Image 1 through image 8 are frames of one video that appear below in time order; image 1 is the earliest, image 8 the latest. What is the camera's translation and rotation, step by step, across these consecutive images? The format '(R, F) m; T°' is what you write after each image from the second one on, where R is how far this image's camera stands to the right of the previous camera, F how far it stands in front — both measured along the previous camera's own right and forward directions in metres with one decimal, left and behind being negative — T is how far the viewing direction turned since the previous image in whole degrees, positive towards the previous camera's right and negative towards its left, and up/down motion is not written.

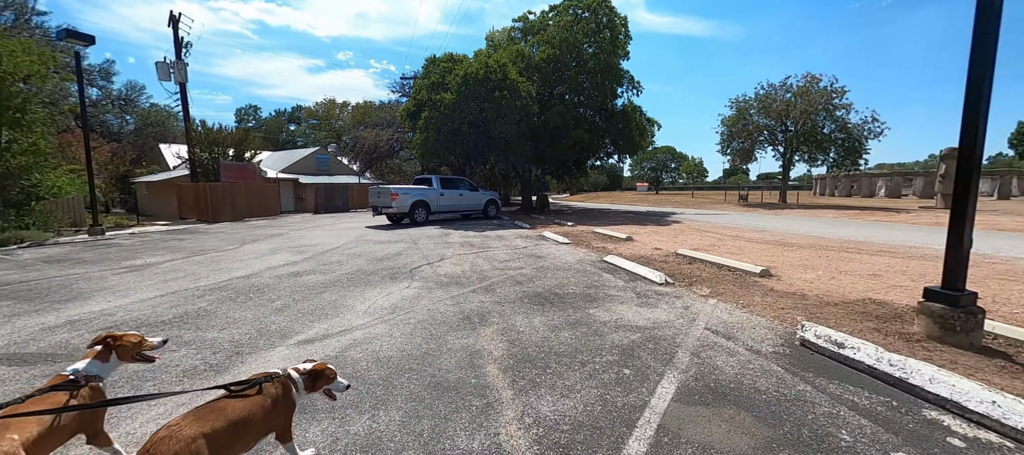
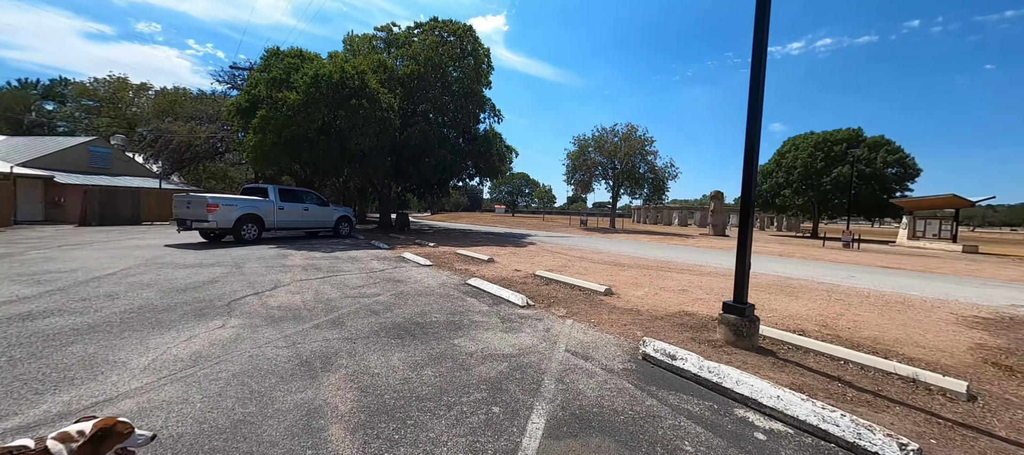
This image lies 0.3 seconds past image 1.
(0.0, +0.3) m; +21°
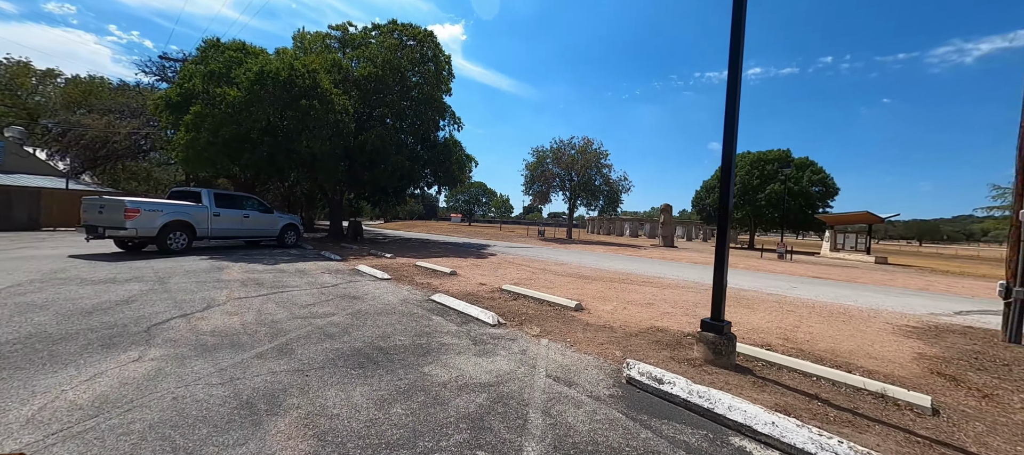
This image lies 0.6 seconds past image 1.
(-0.2, +0.3) m; +7°
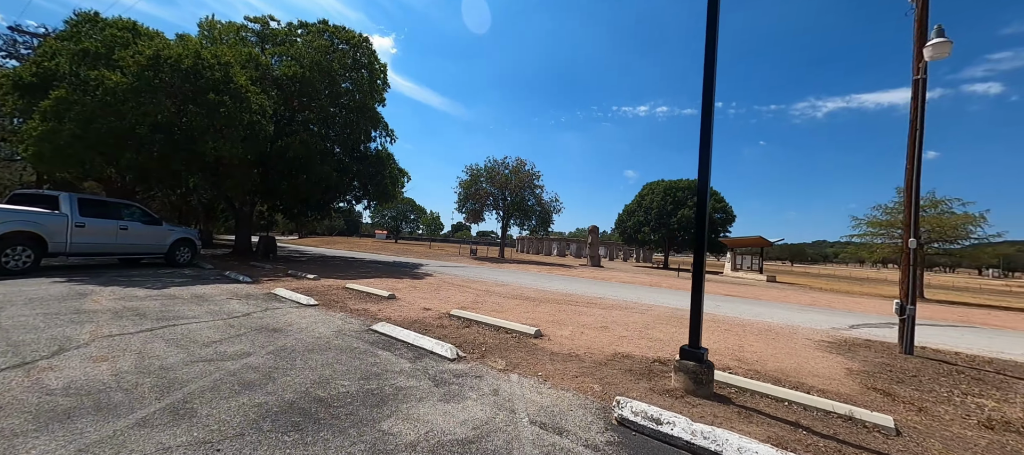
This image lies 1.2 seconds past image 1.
(-0.4, +0.5) m; +11°
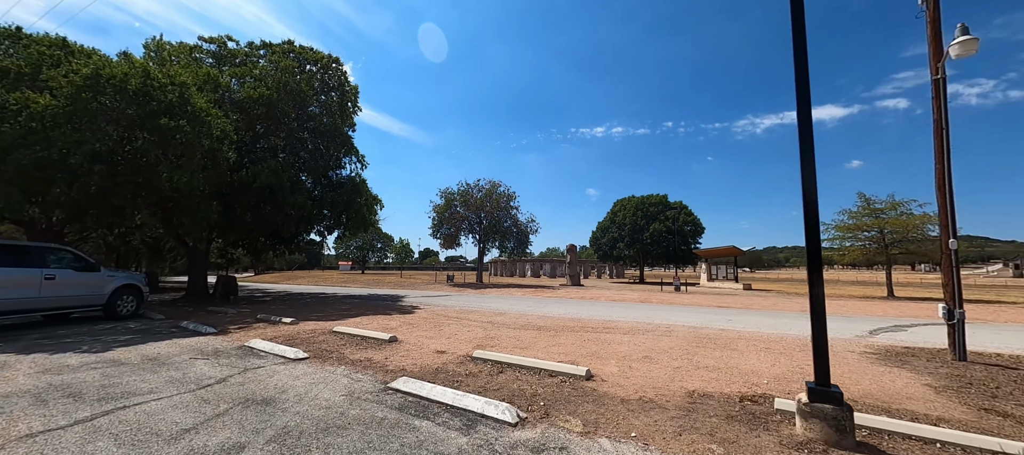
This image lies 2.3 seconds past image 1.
(-0.9, +0.8) m; +5°
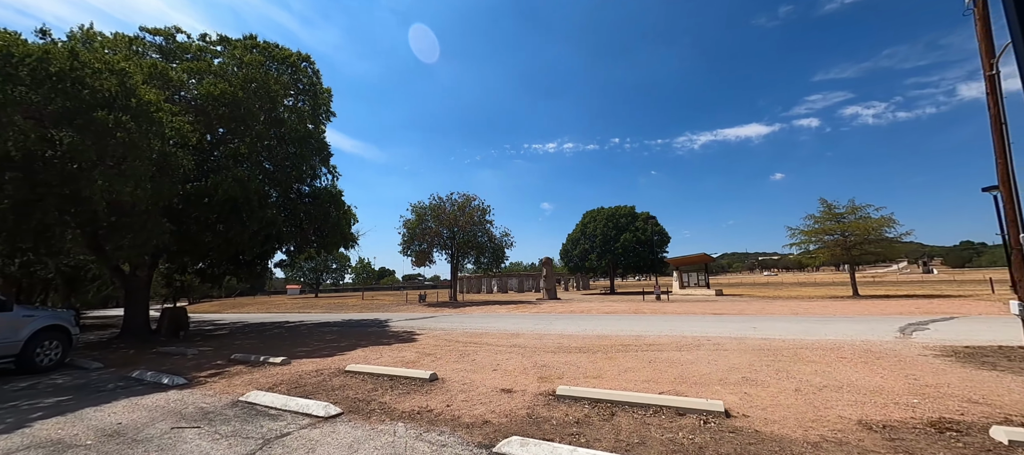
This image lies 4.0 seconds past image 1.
(-1.7, +1.1) m; +7°
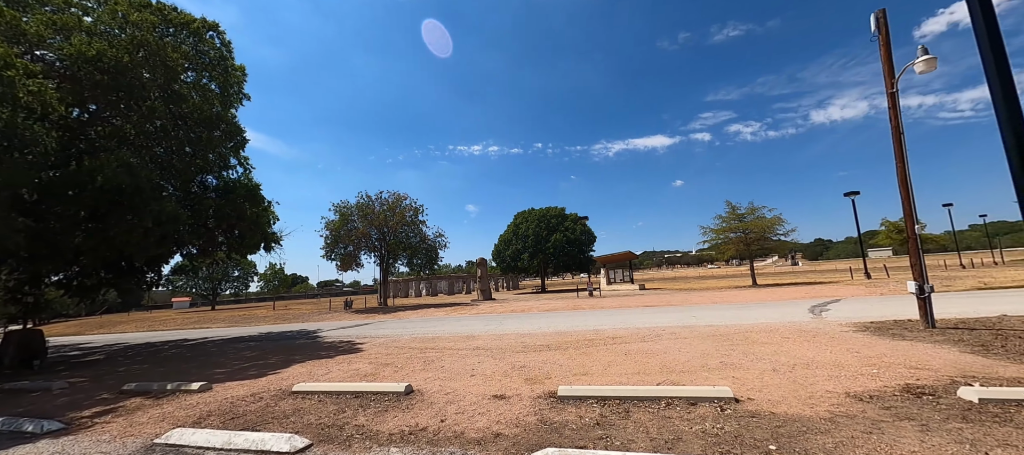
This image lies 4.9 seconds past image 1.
(-0.8, +0.5) m; +11°
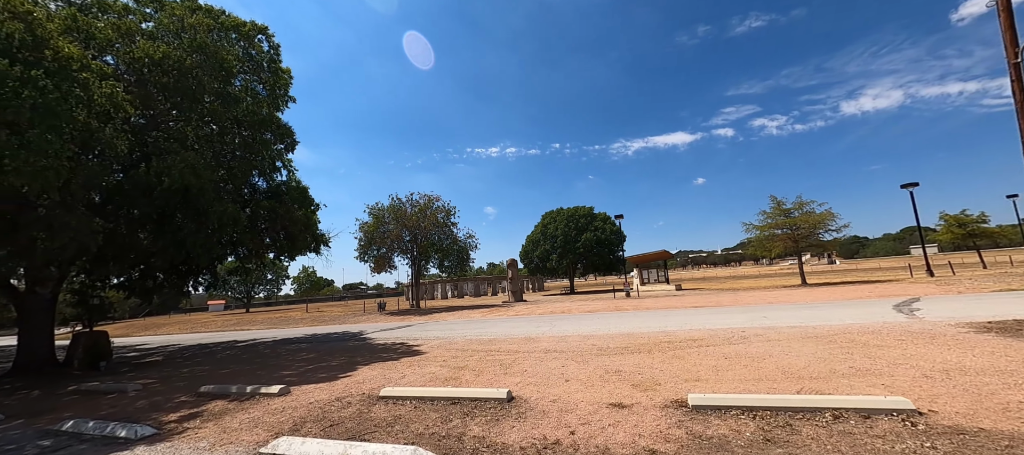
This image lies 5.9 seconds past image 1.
(-1.1, +0.4) m; -3°
